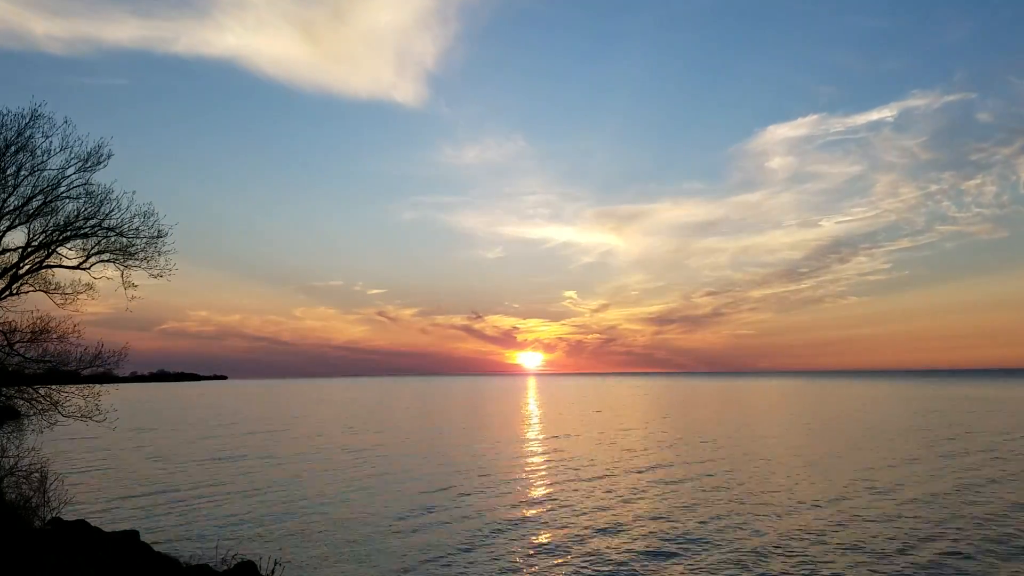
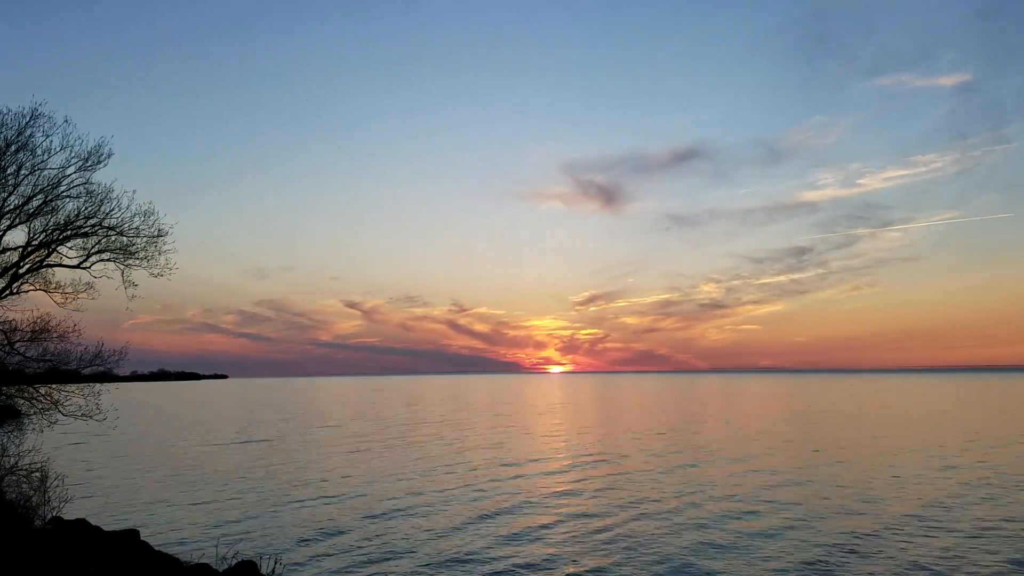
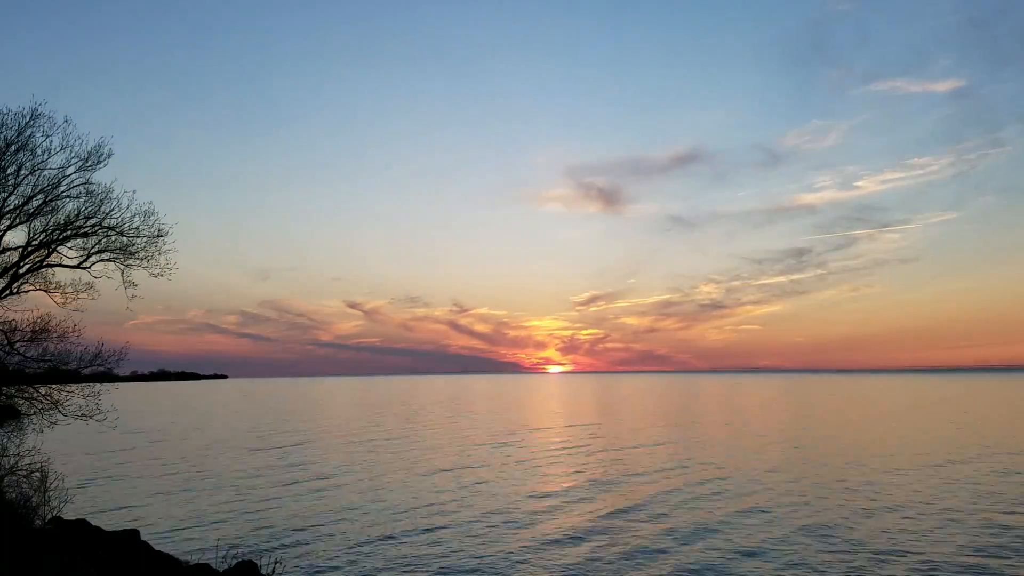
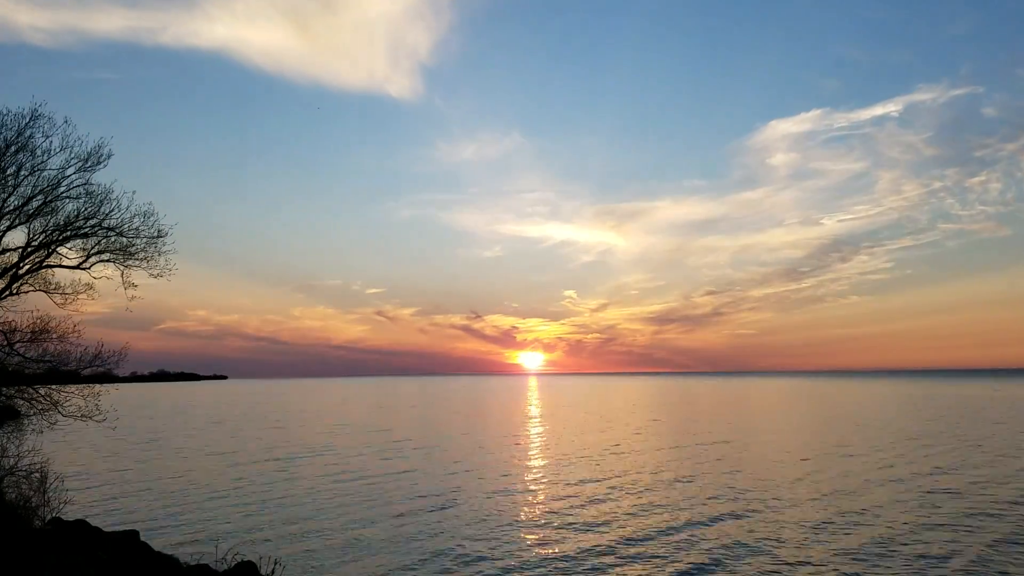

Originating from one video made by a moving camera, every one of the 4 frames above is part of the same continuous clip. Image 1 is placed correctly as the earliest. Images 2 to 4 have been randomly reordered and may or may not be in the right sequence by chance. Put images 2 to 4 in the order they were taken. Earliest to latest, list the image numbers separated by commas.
4, 3, 2
